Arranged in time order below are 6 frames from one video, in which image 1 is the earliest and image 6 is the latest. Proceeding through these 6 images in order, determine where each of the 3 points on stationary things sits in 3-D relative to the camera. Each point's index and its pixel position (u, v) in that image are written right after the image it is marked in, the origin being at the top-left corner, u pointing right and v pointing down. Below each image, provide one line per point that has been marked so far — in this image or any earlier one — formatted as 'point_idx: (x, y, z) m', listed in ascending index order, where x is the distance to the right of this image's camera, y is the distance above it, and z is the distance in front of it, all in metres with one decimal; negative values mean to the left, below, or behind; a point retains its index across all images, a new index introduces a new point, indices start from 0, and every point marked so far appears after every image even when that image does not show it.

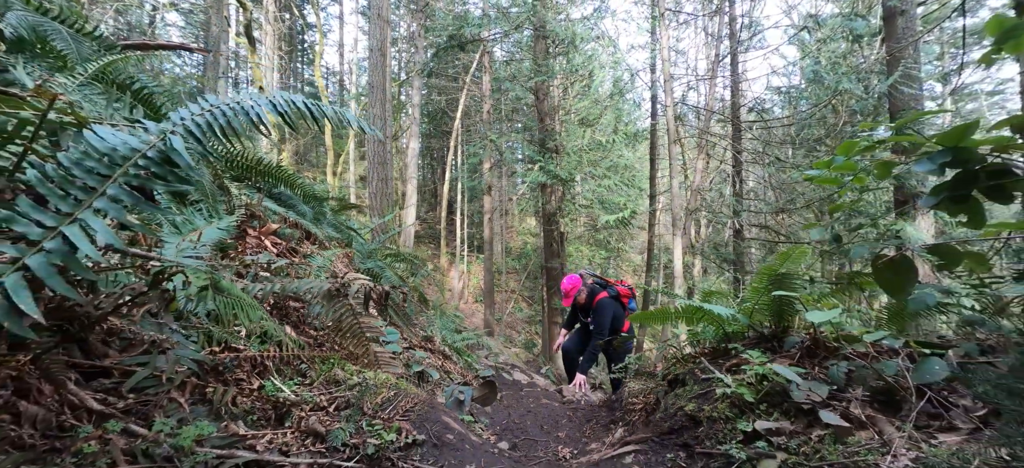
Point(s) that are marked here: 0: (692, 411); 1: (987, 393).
0: (+0.9, -0.9, +2.6) m
1: (+1.6, -0.5, +1.7) m
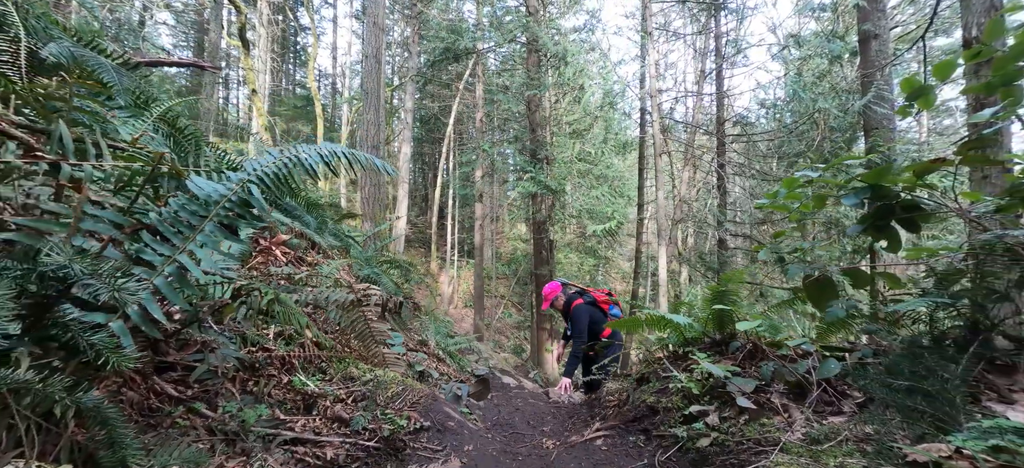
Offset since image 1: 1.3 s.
0: (+0.9, -1.0, +3.1) m
1: (+1.6, -0.7, +2.2) m
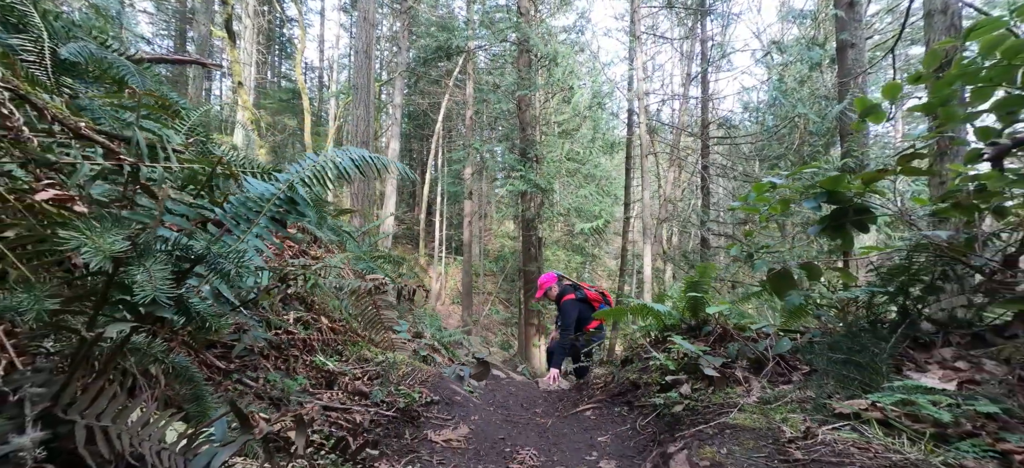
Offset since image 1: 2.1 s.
0: (+0.9, -1.0, +3.6) m
1: (+1.6, -0.7, +2.7) m
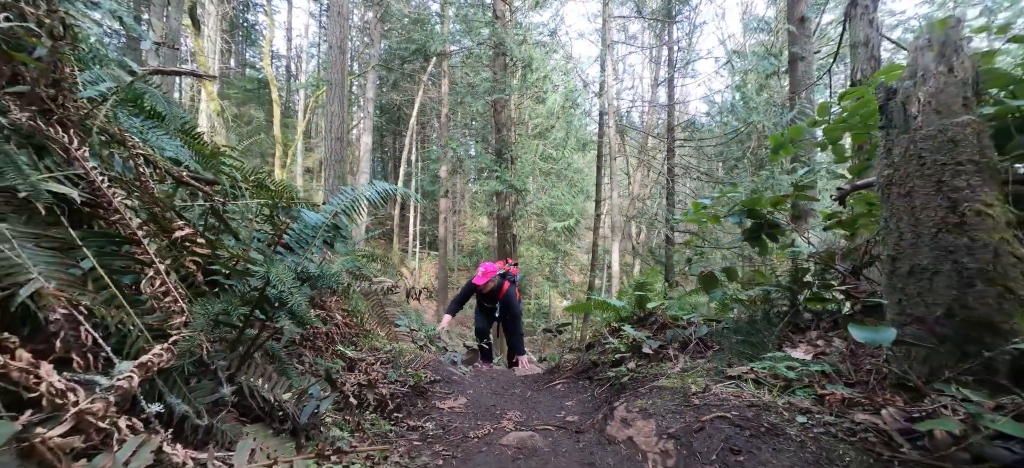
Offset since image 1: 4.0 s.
0: (+0.7, -1.1, +4.5) m
1: (+1.5, -0.8, +3.7) m
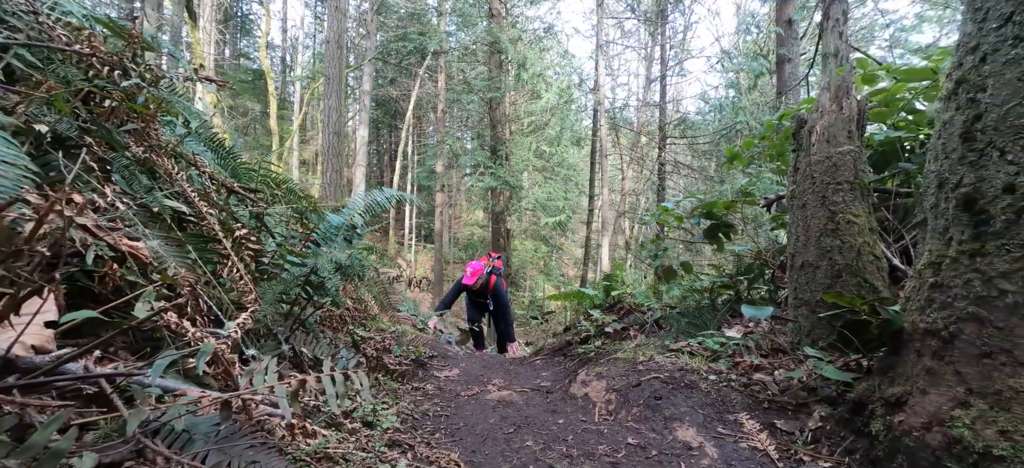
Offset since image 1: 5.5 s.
0: (+0.6, -1.1, +5.3) m
1: (+1.4, -0.8, +4.4) m
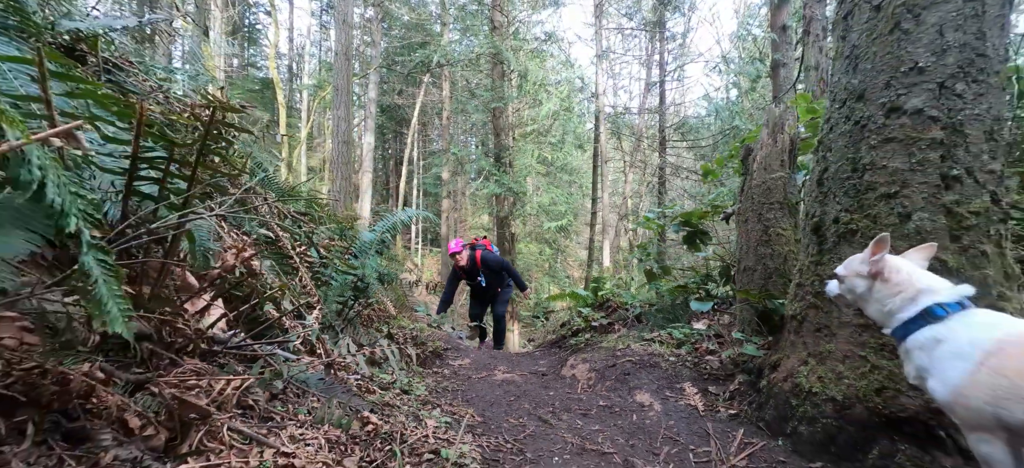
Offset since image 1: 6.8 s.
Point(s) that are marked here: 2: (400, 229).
0: (+0.6, -1.2, +6.1) m
1: (+1.4, -0.9, +5.3) m
2: (-1.0, 0.0, +4.5) m
